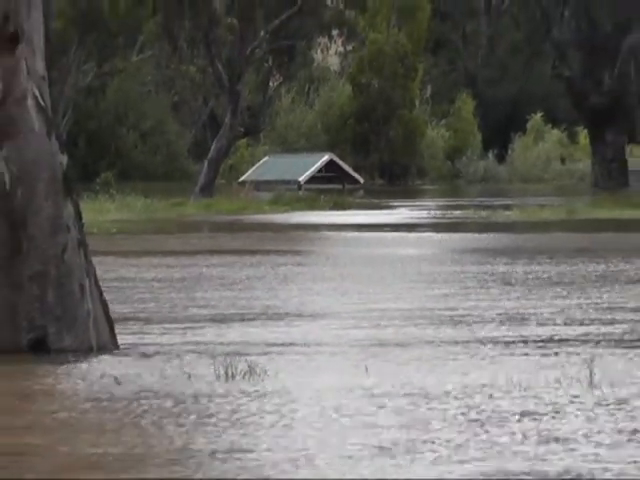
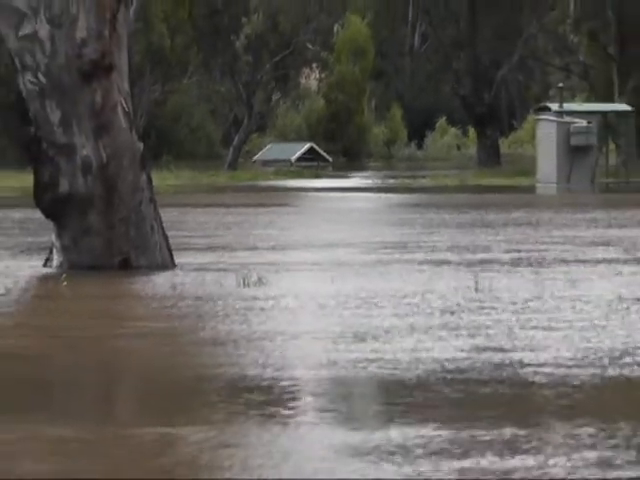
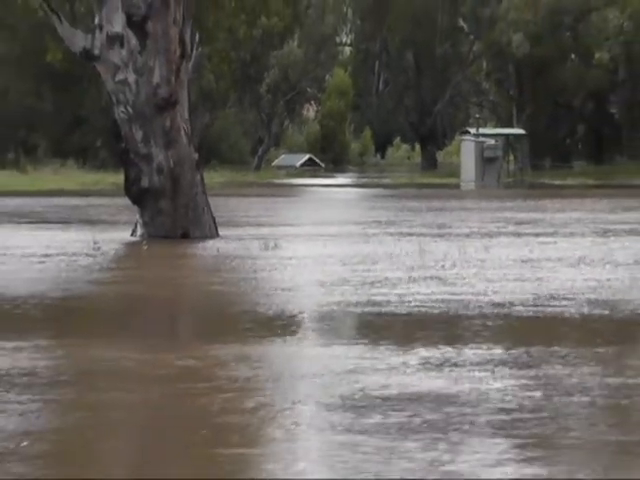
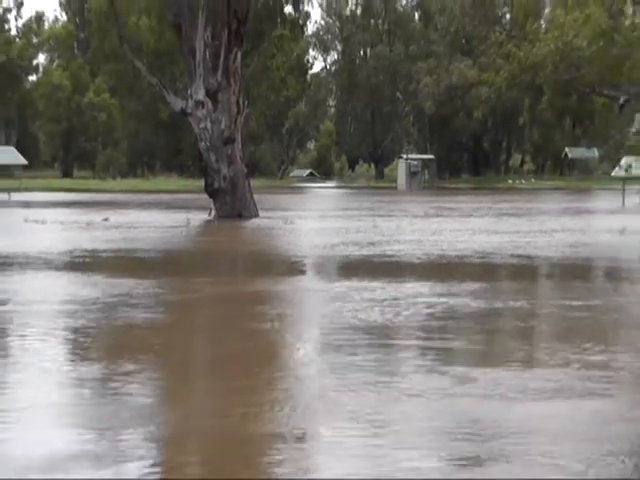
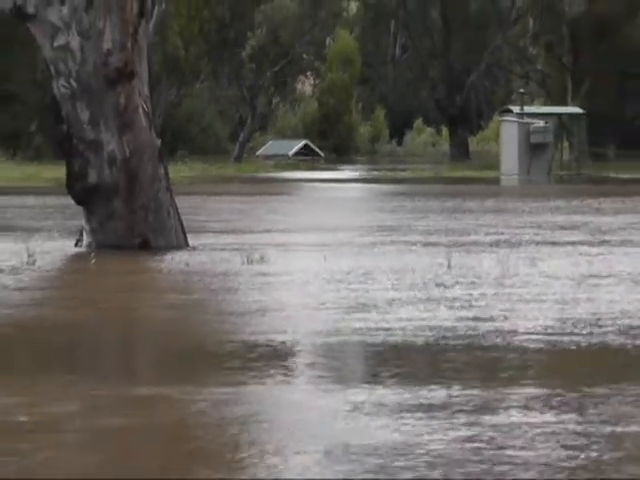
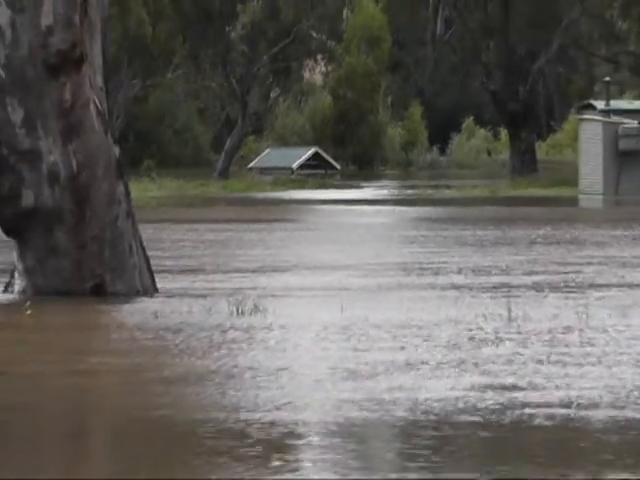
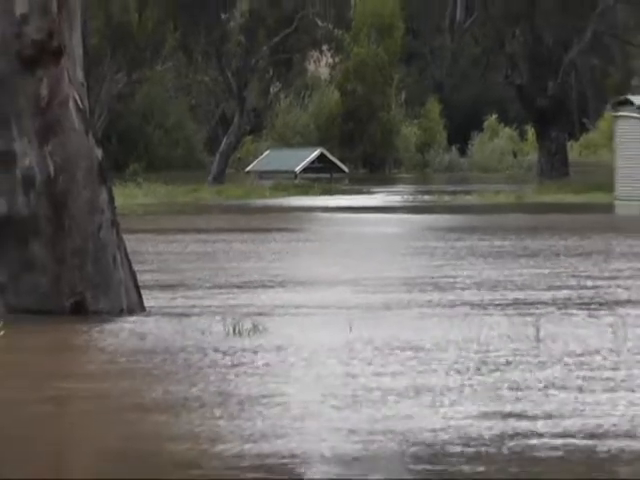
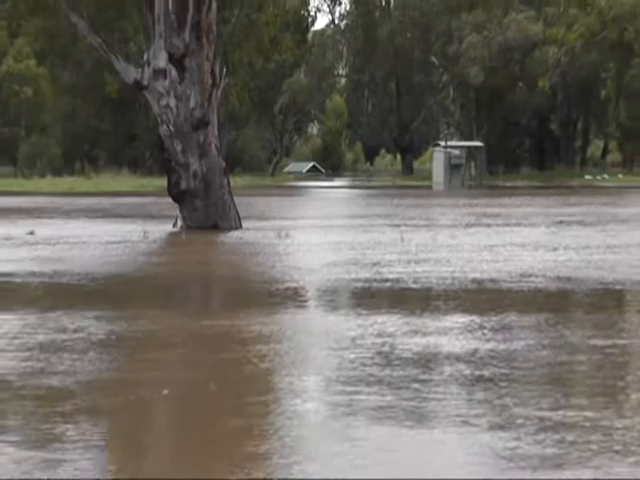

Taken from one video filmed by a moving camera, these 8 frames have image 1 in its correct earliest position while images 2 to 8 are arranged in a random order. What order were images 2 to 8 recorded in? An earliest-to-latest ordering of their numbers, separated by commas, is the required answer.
7, 6, 2, 5, 3, 8, 4
